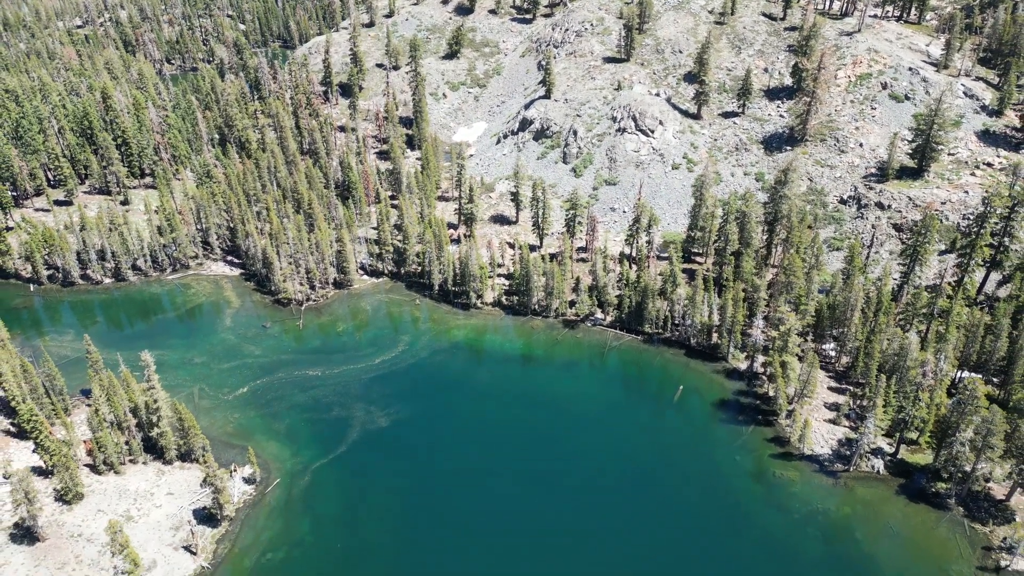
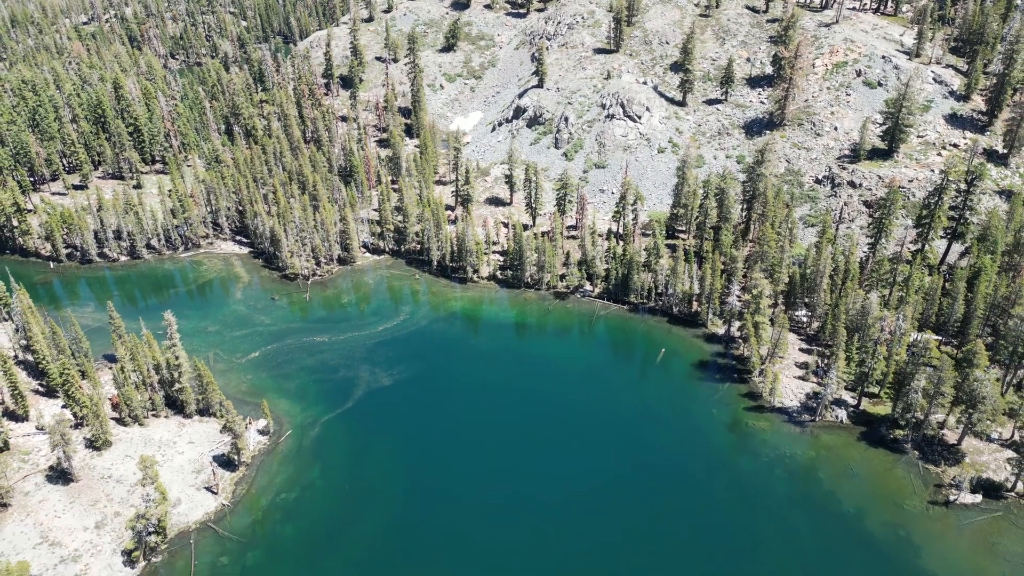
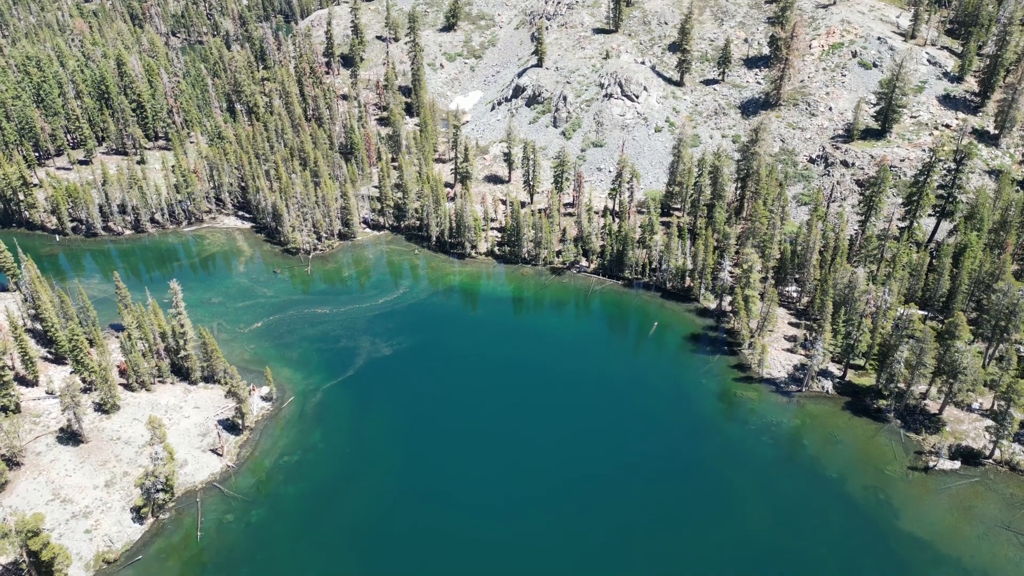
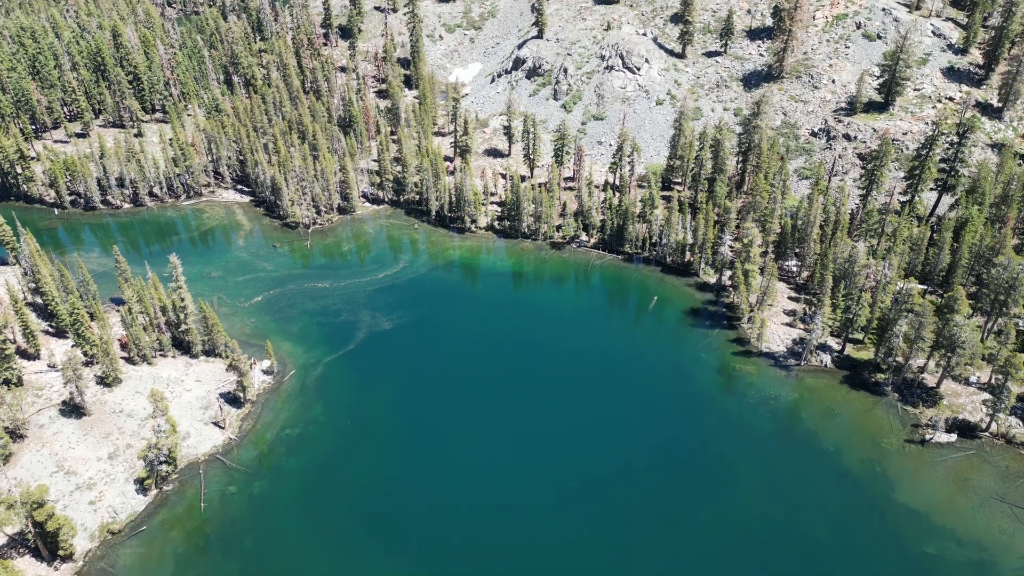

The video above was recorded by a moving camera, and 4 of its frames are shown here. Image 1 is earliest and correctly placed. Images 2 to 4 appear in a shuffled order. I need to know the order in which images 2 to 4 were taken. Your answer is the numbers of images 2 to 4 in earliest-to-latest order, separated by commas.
2, 3, 4
